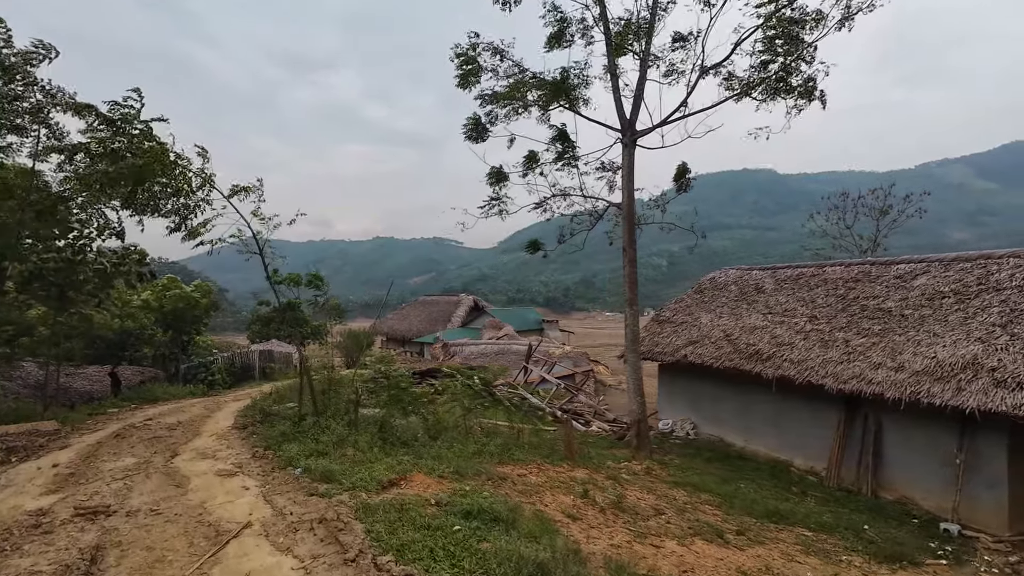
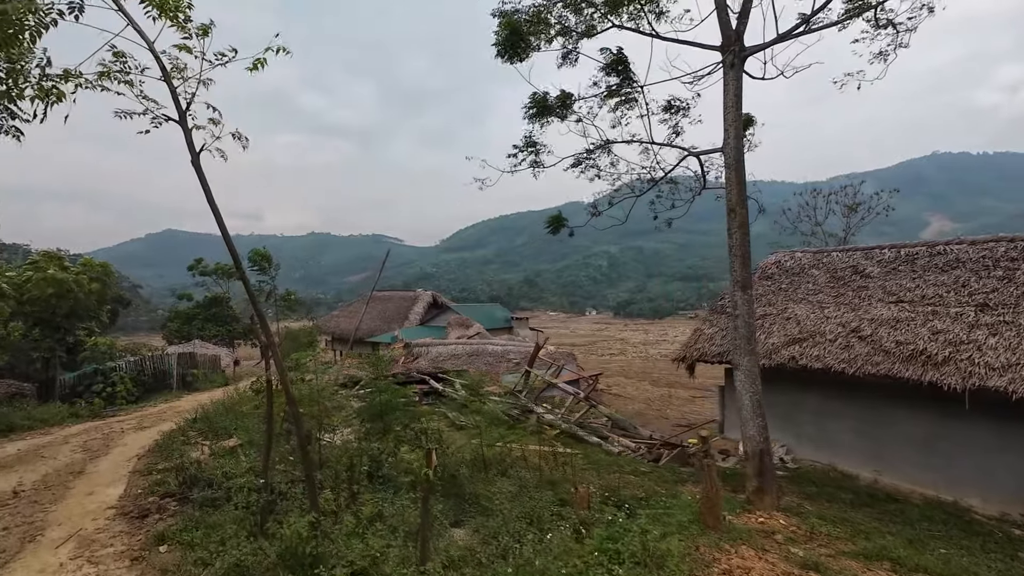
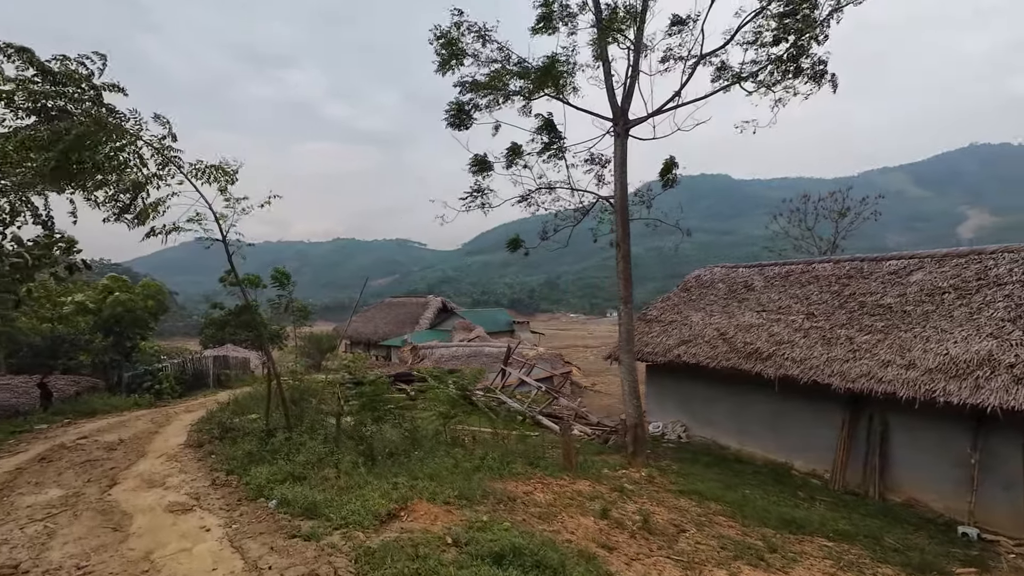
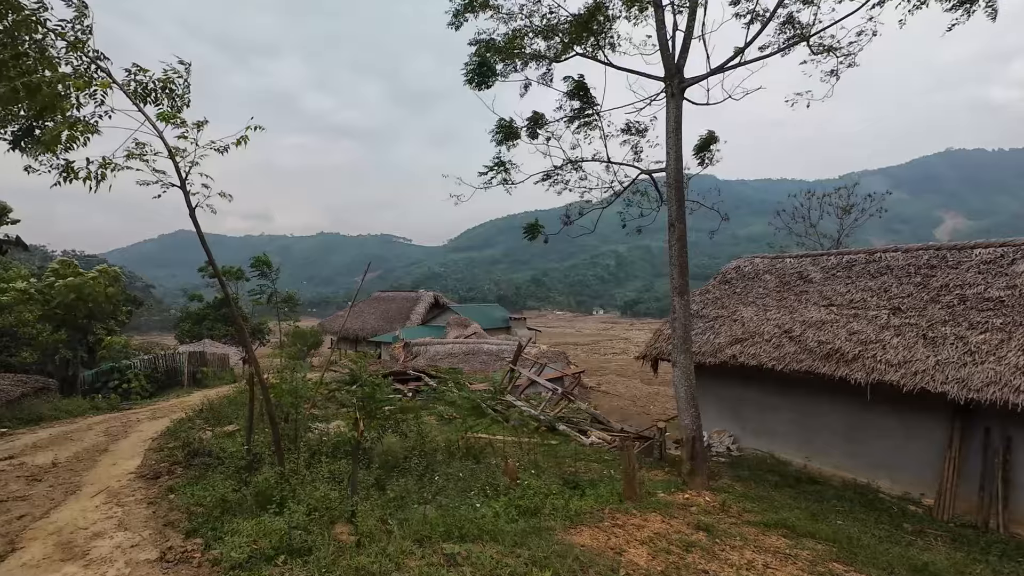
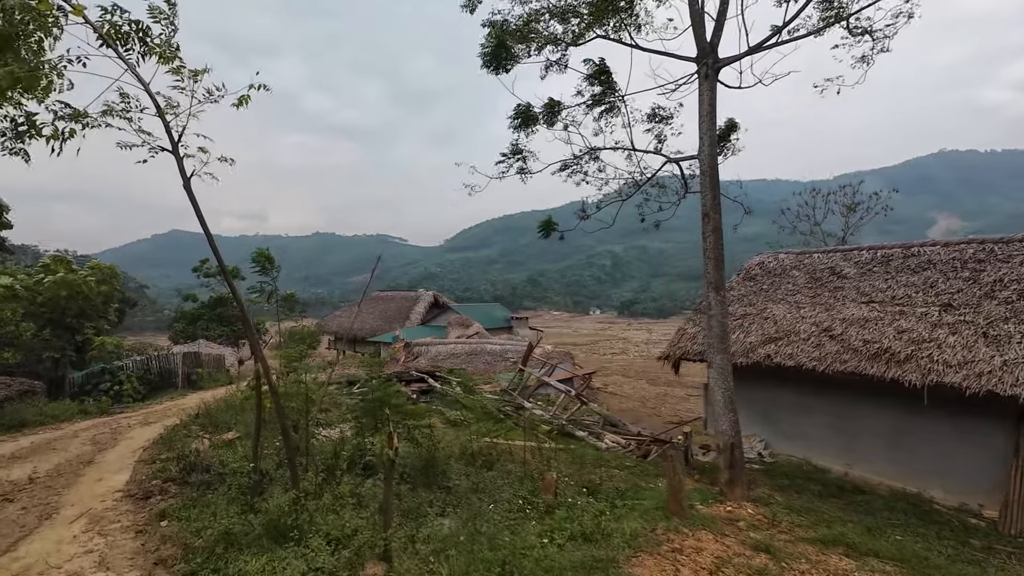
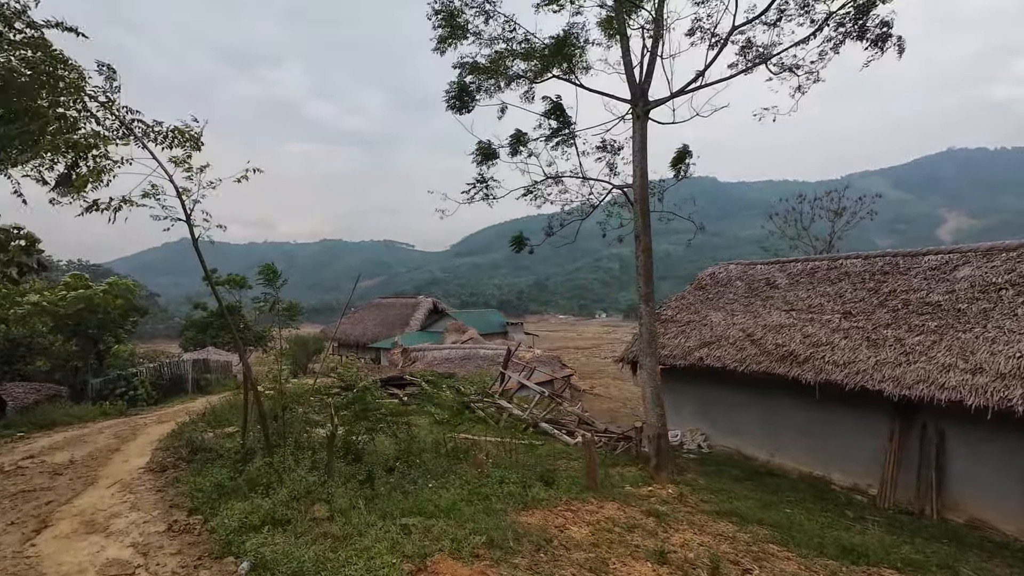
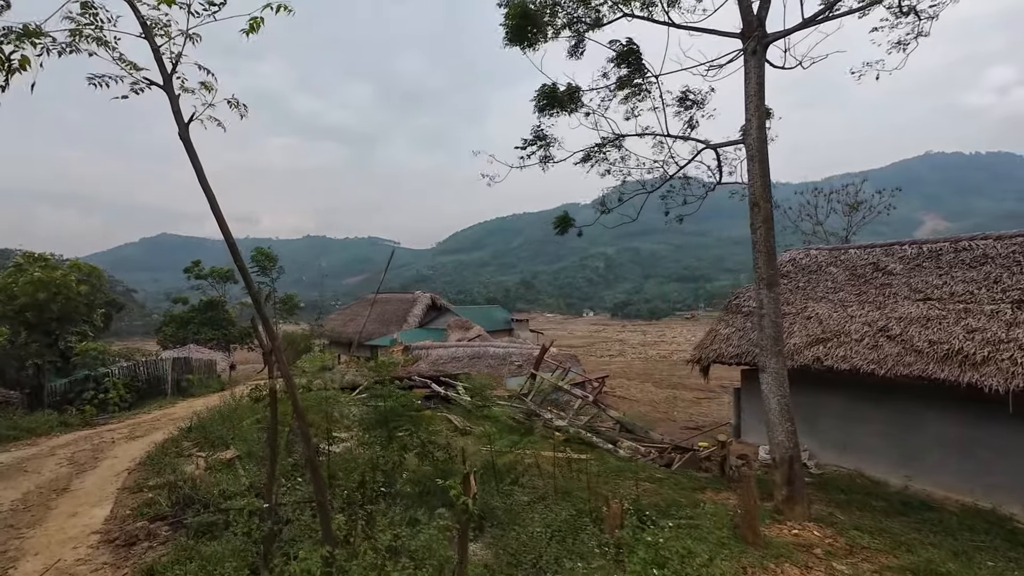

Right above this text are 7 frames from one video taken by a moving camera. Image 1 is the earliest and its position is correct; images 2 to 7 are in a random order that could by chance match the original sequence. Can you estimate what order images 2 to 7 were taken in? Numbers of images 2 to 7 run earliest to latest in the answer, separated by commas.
3, 6, 4, 5, 2, 7
